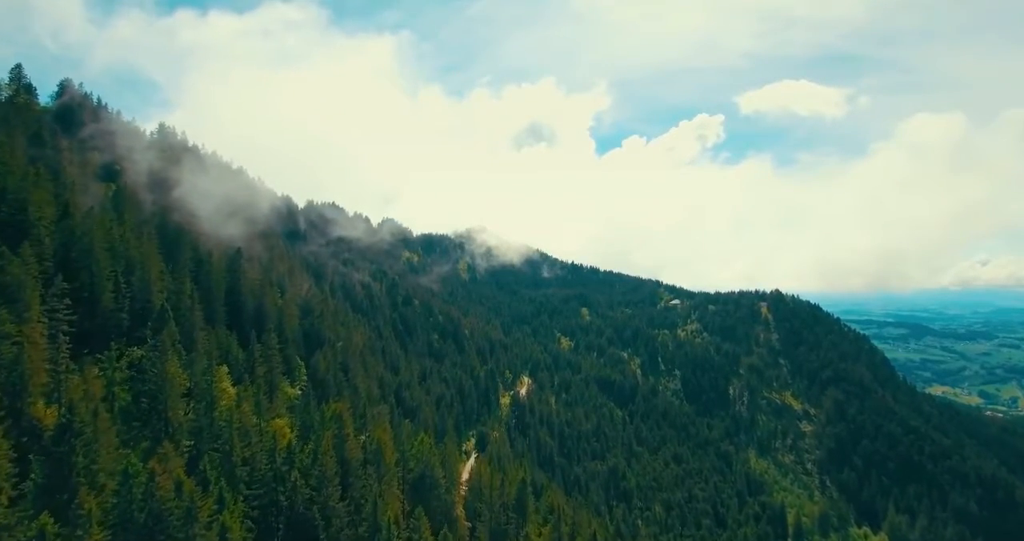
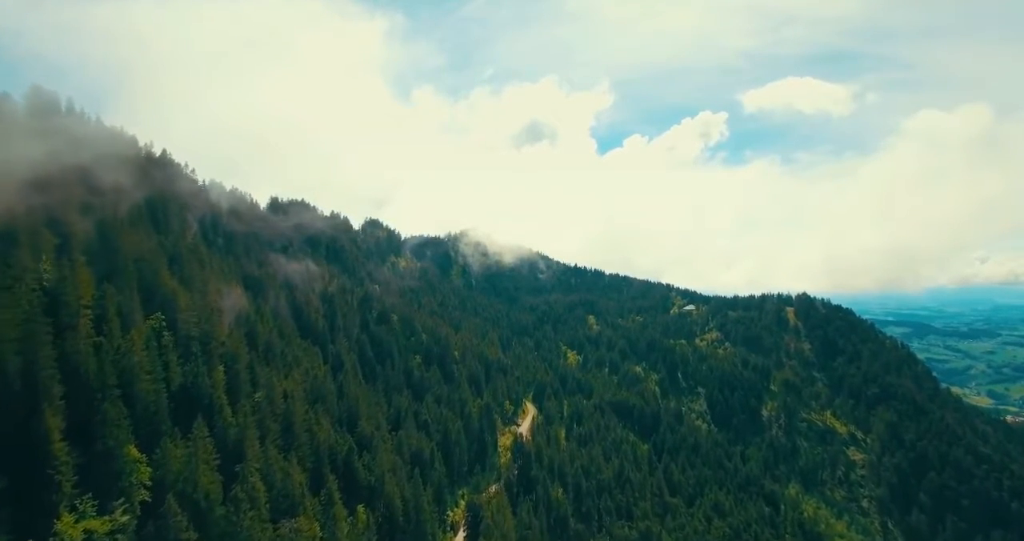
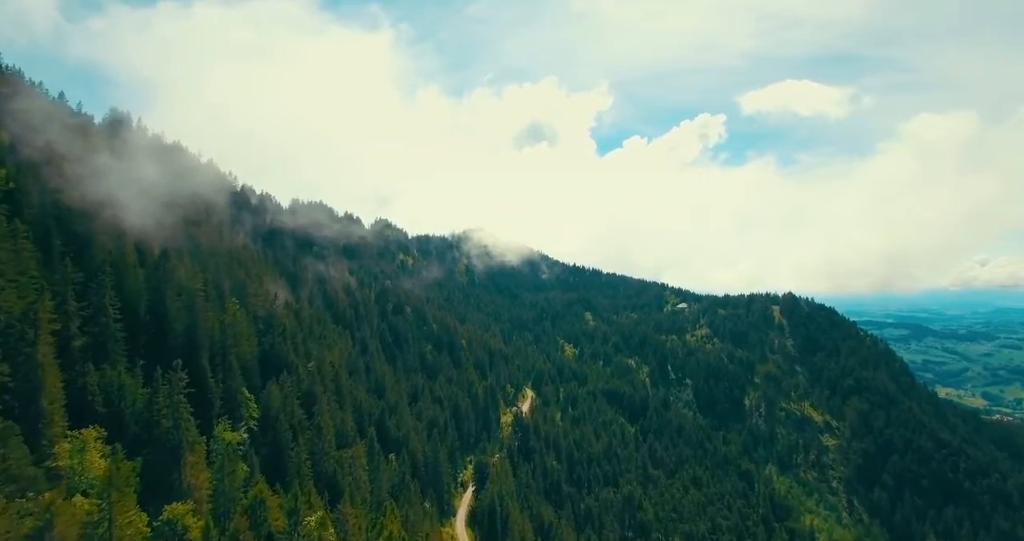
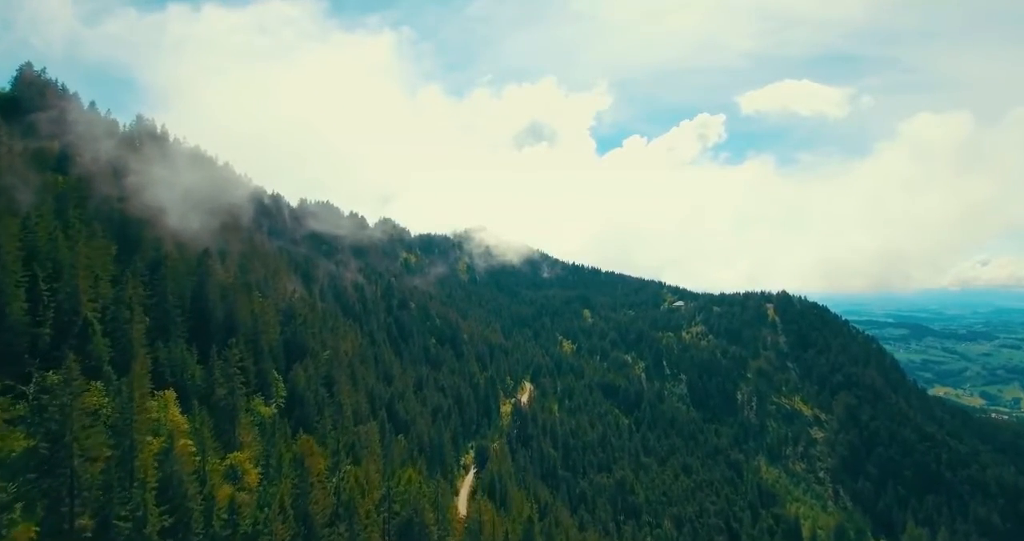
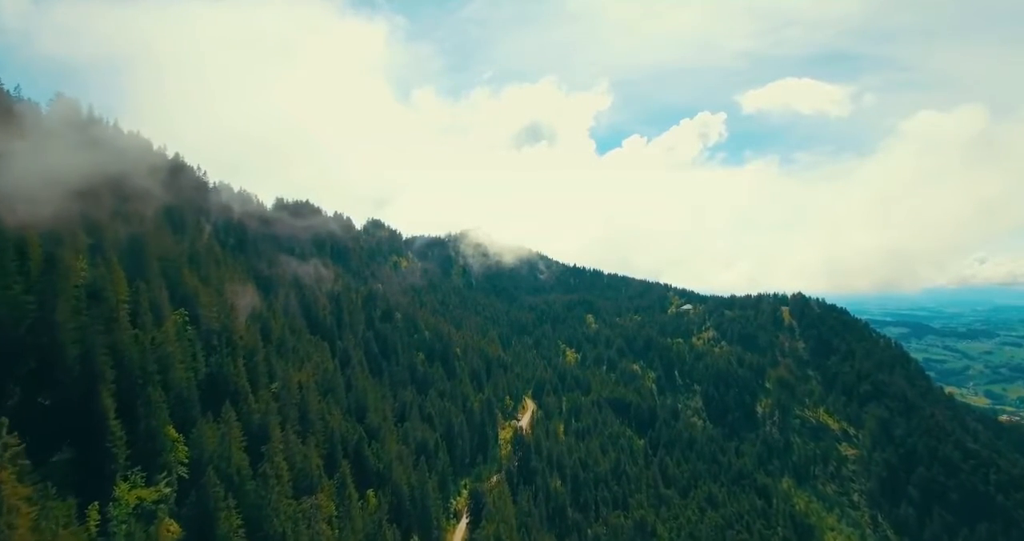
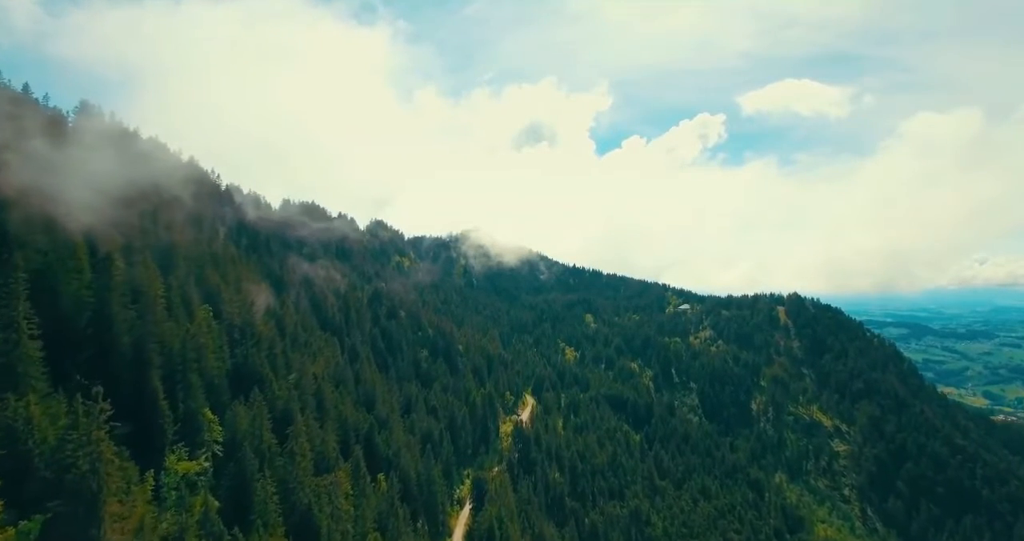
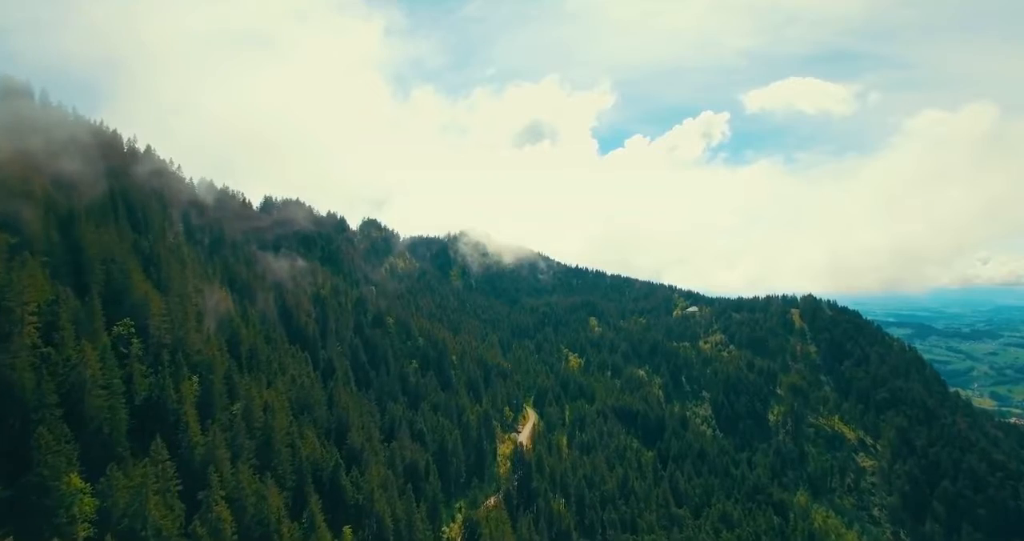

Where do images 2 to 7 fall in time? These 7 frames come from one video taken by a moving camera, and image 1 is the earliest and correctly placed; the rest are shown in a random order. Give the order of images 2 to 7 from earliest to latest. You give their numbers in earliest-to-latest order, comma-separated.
4, 3, 6, 5, 2, 7
